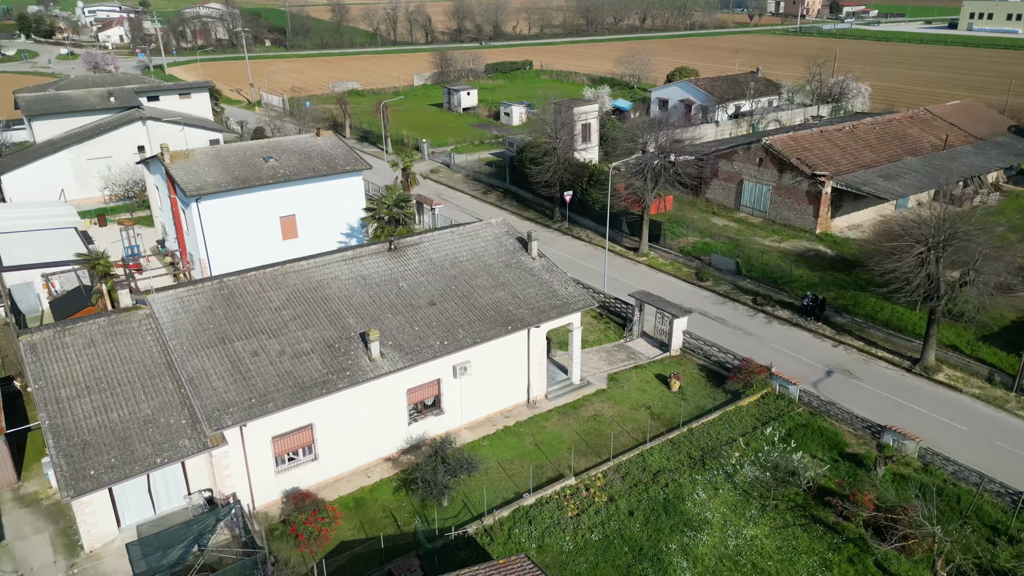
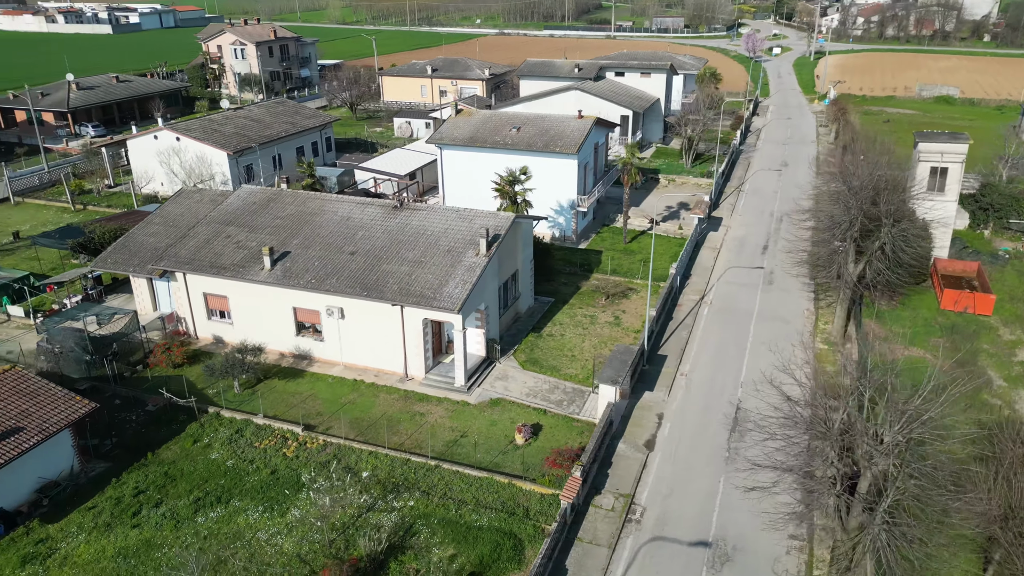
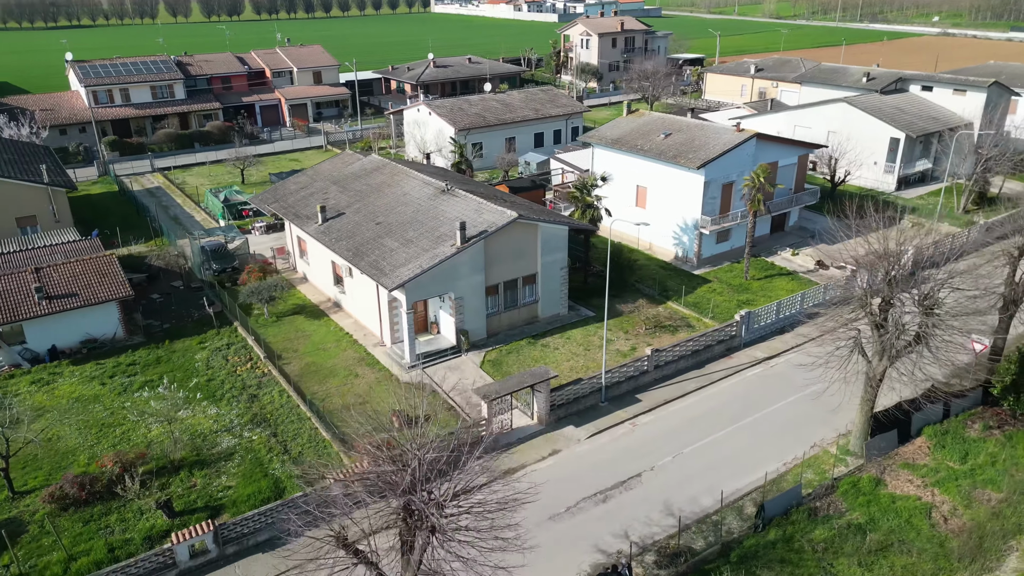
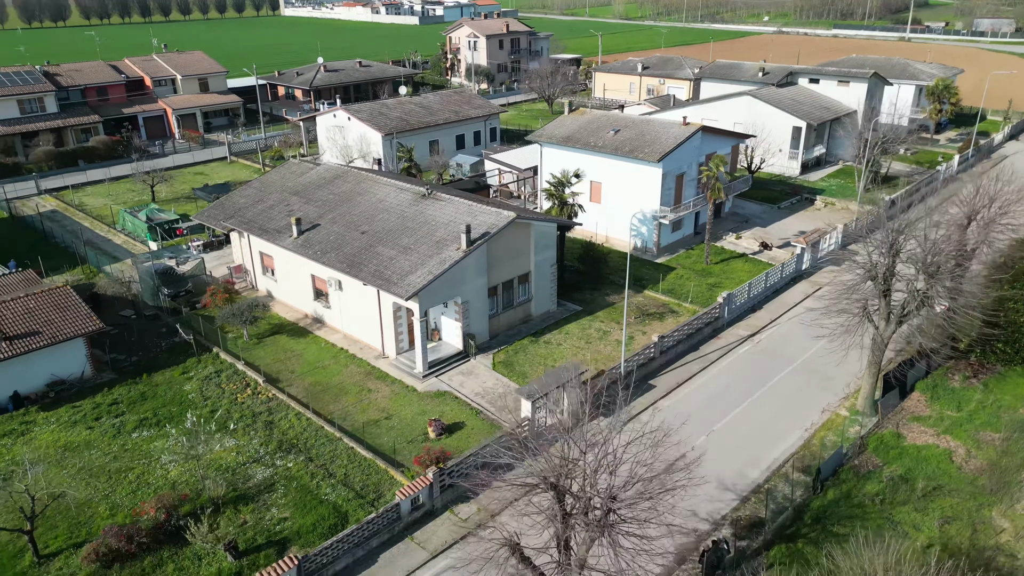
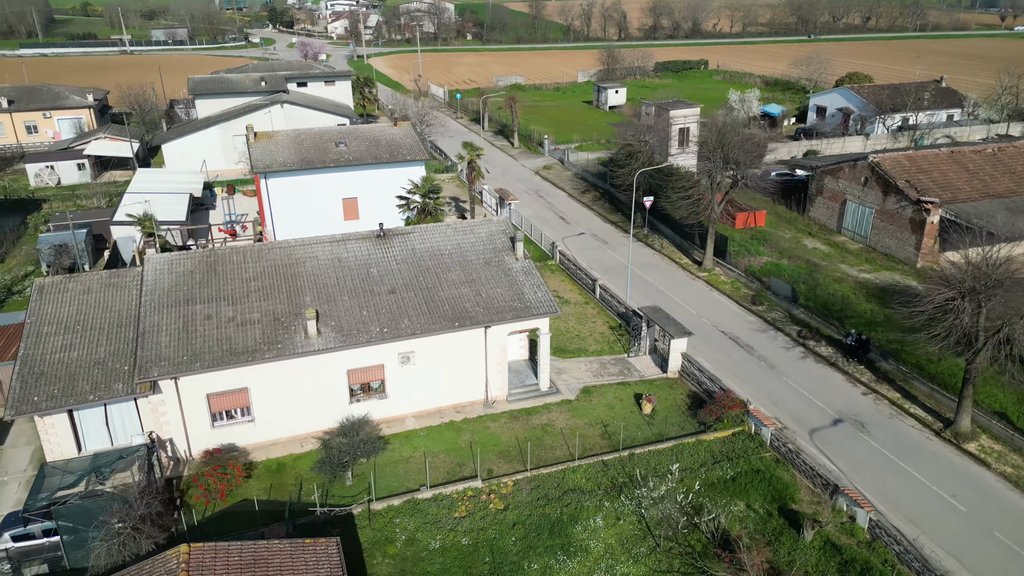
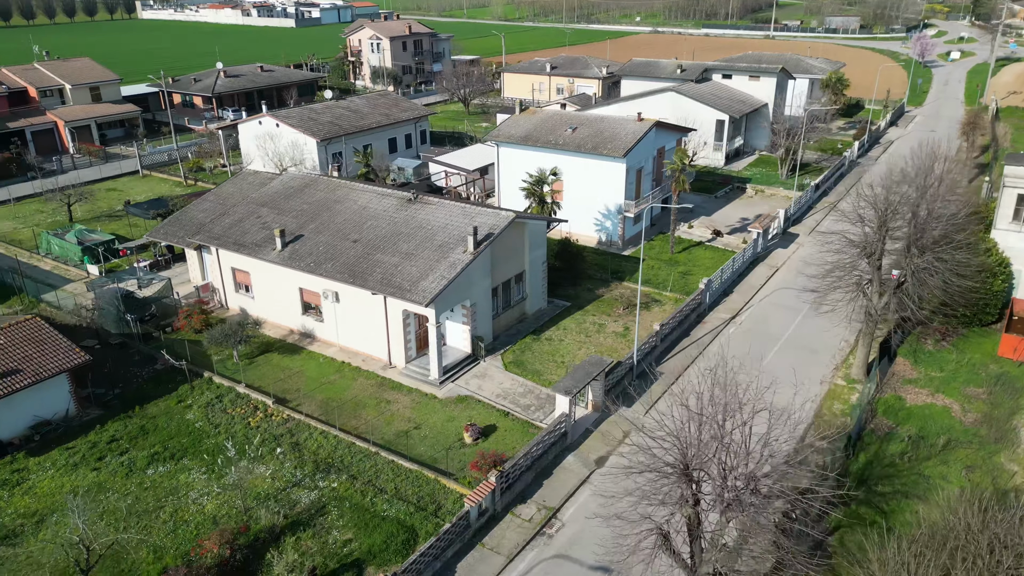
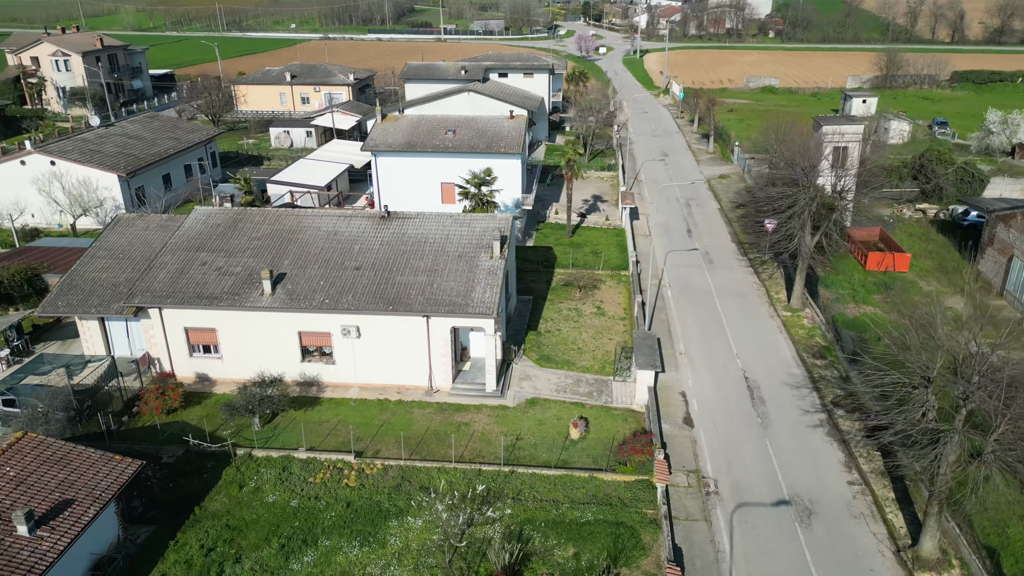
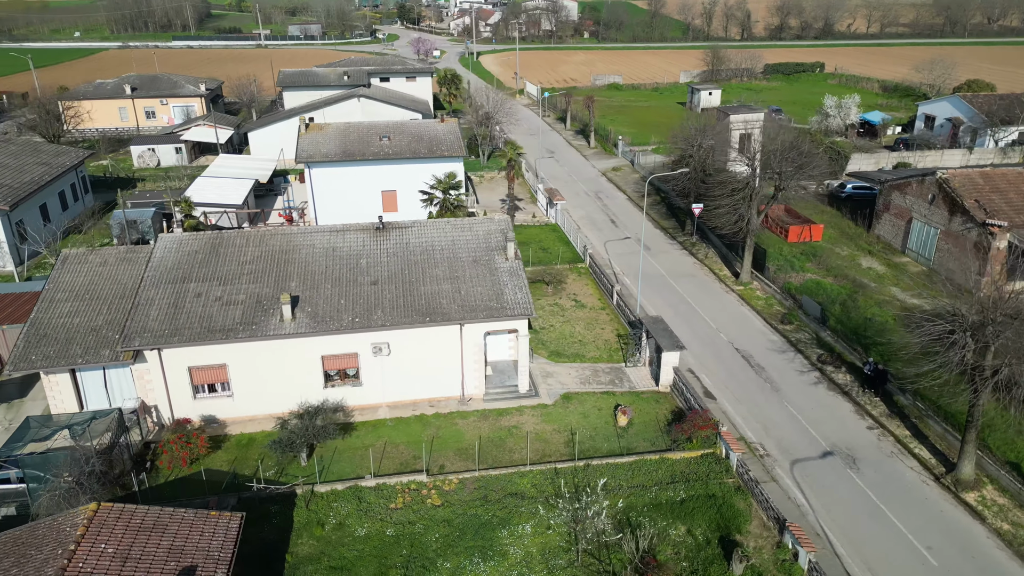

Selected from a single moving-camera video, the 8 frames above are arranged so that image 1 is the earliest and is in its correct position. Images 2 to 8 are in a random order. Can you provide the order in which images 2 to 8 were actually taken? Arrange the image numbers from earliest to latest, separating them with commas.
5, 8, 7, 2, 6, 4, 3
